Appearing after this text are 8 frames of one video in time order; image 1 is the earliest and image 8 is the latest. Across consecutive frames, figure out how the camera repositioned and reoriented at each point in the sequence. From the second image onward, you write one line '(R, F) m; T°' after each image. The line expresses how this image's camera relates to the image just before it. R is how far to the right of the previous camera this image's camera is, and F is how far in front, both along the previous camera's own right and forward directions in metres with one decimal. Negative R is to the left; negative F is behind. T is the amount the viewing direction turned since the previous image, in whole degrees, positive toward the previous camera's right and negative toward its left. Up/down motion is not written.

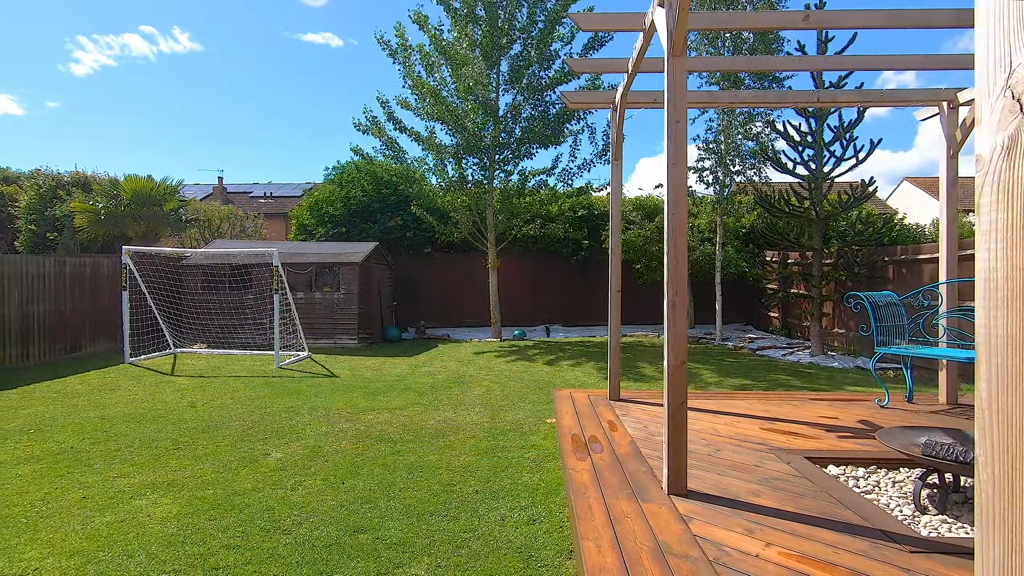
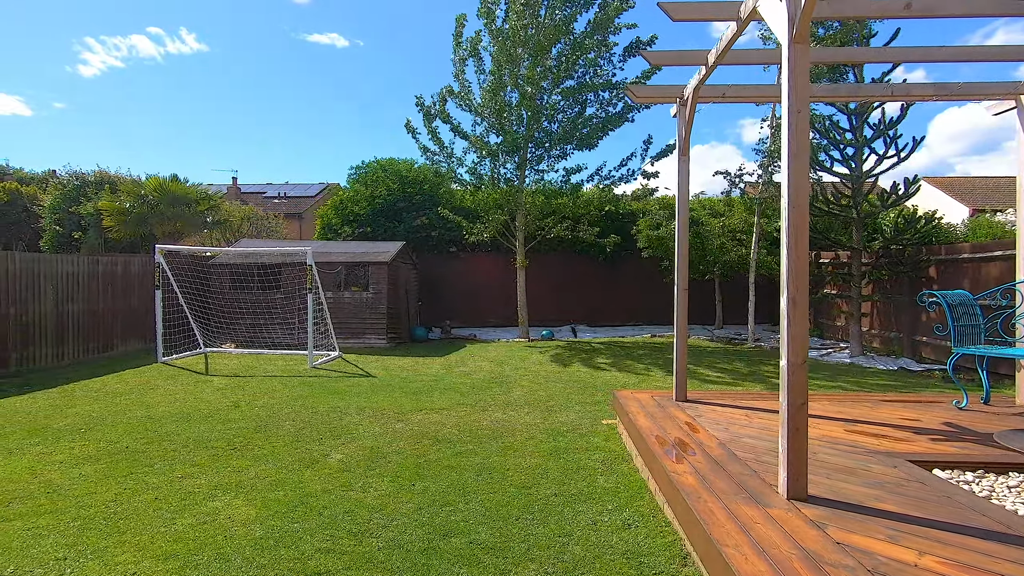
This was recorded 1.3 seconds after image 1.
(-0.4, +0.1) m; -1°
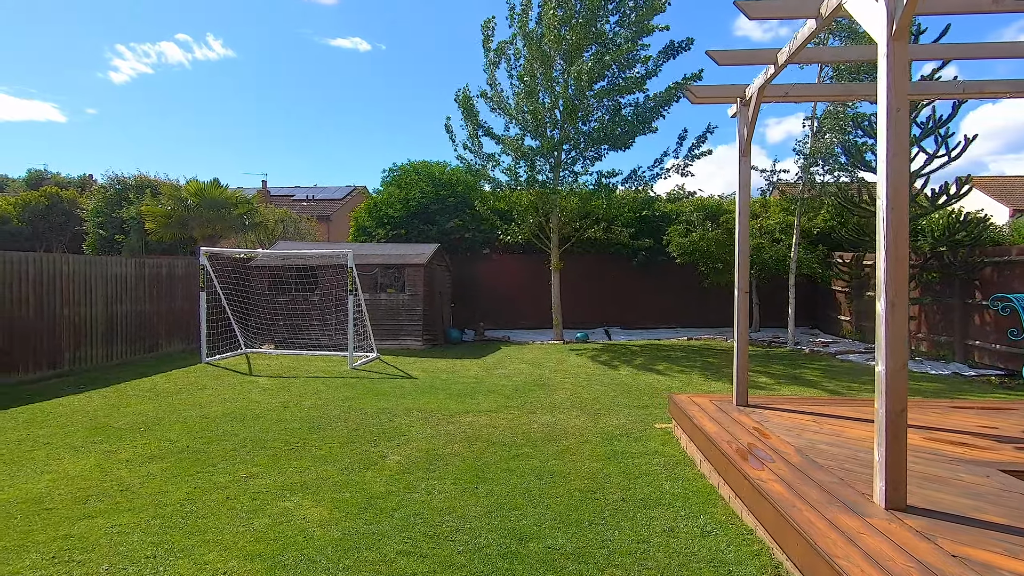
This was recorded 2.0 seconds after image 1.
(-0.3, 0.0) m; -2°
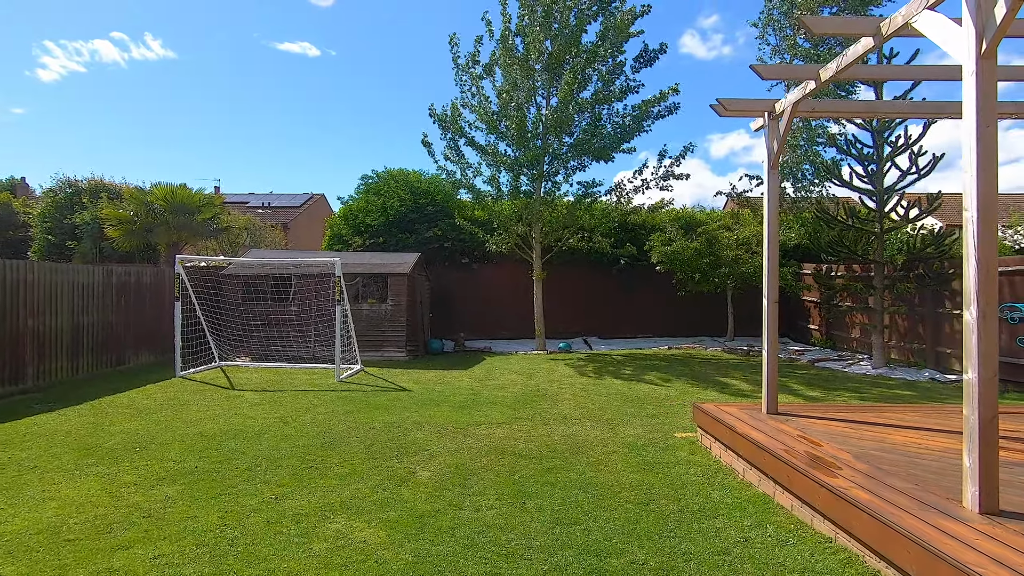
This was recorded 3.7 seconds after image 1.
(-0.6, +0.1) m; +5°
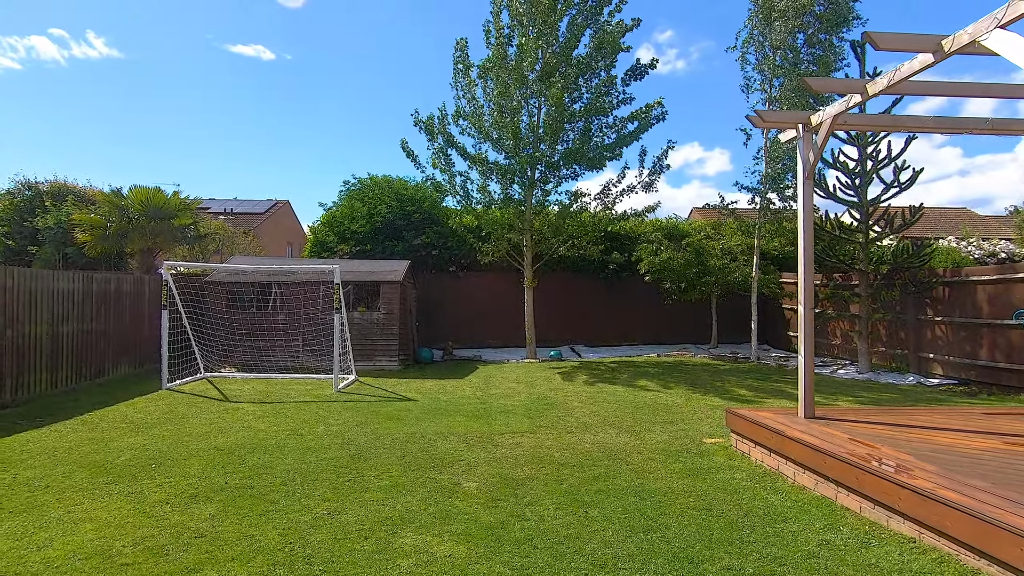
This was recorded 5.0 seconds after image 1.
(-0.6, +0.1) m; +4°
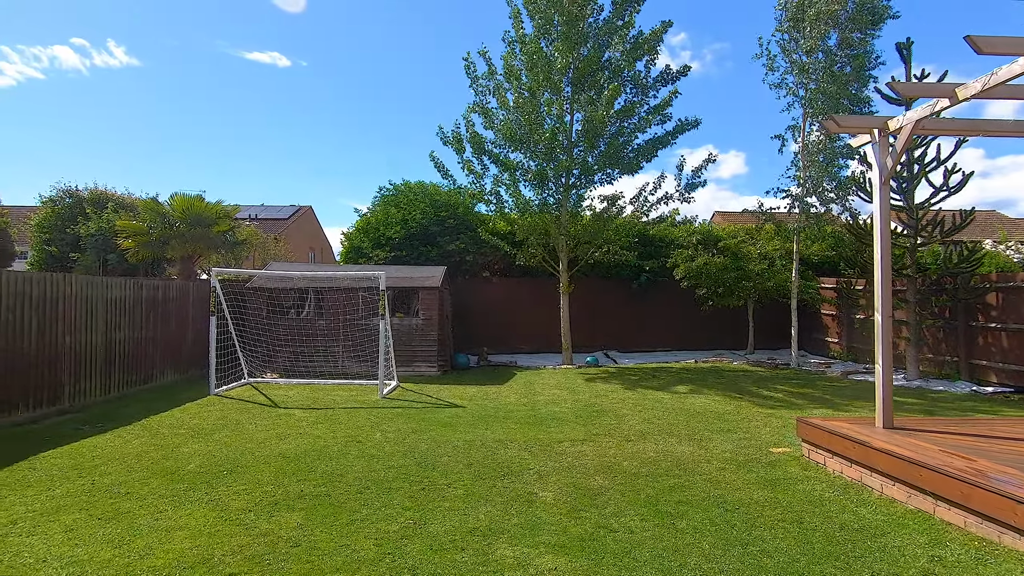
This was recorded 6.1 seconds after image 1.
(-0.4, 0.0) m; -1°
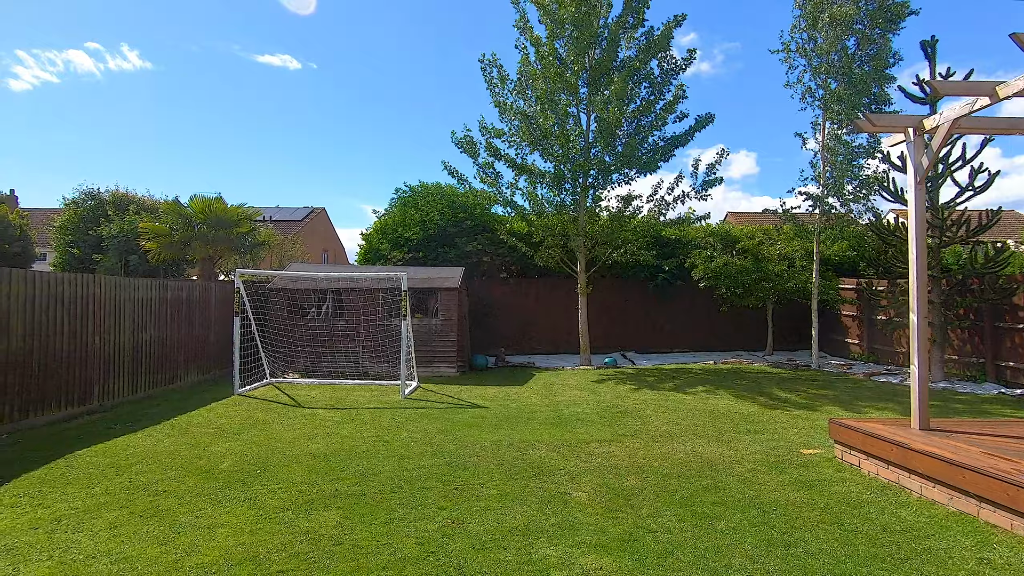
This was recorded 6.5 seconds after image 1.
(-0.2, 0.0) m; -1°
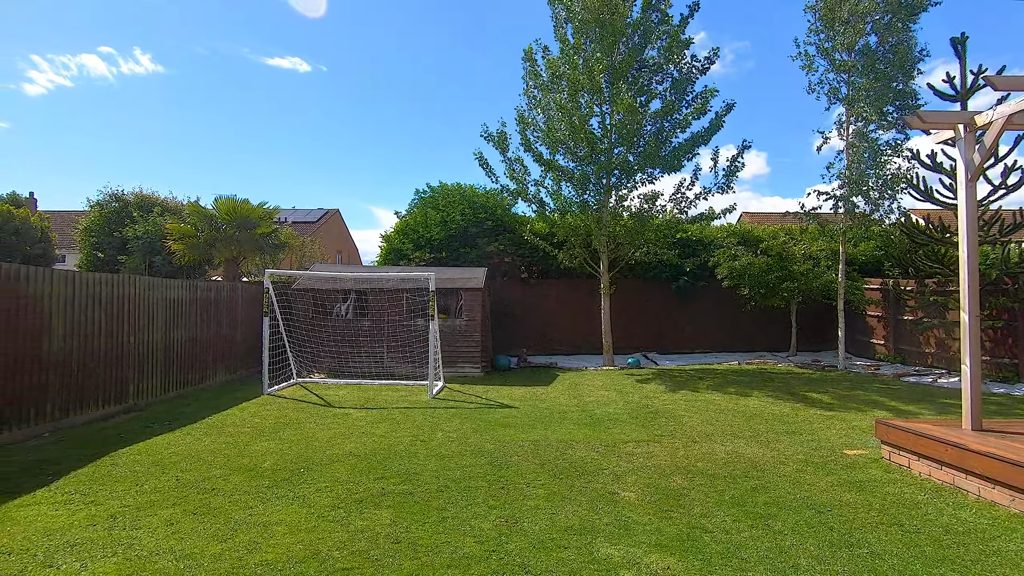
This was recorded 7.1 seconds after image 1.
(-0.3, 0.0) m; -1°
